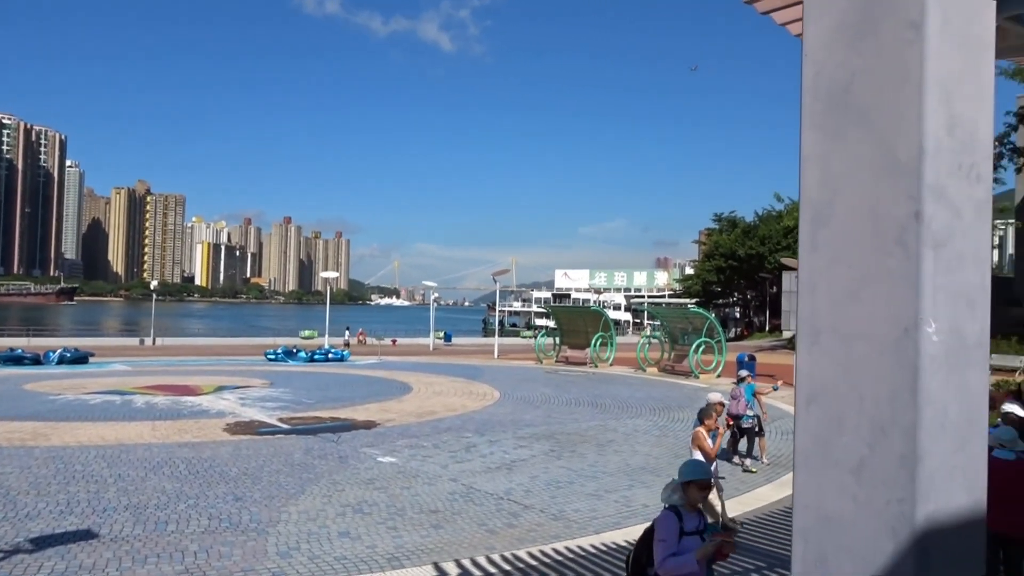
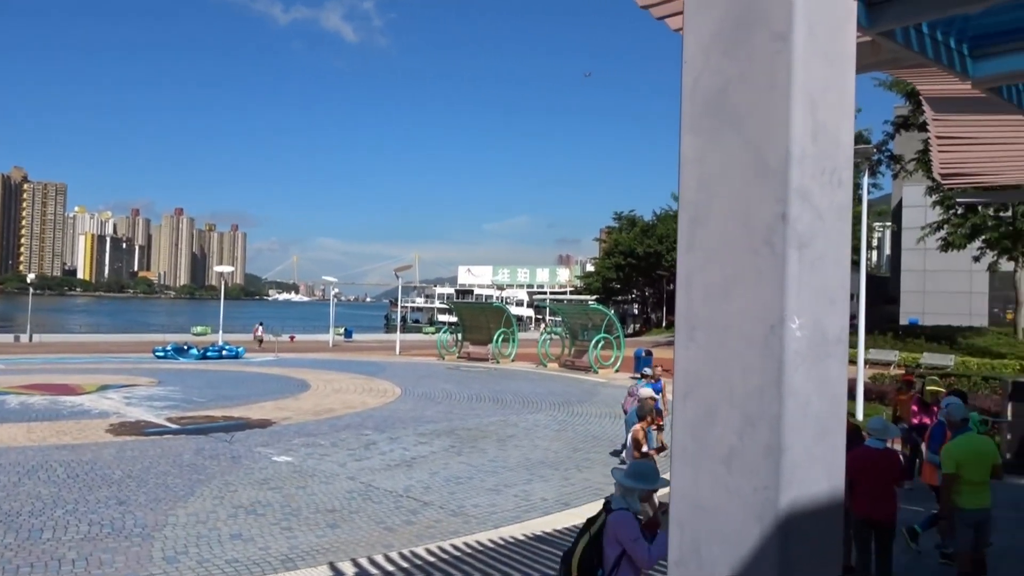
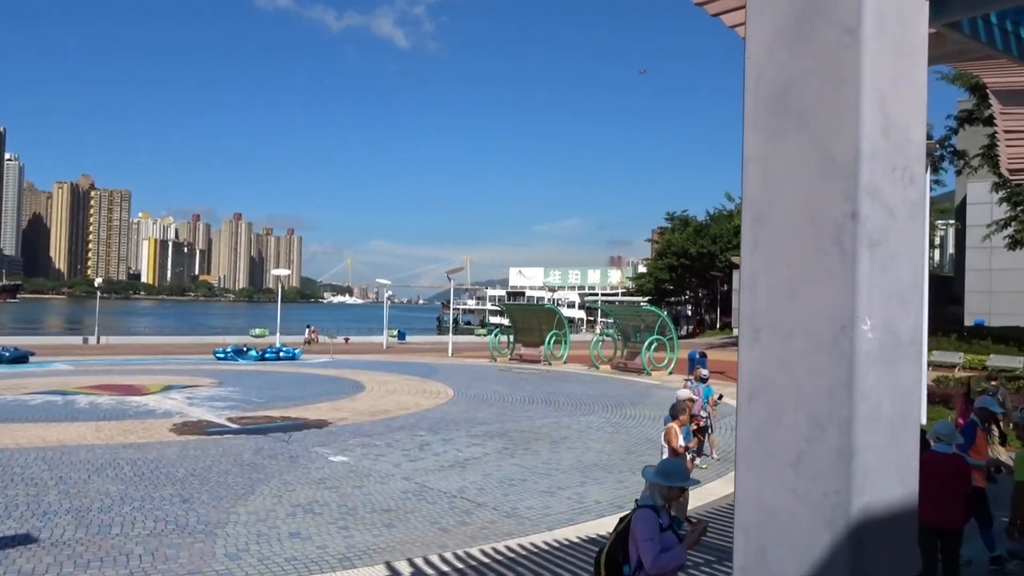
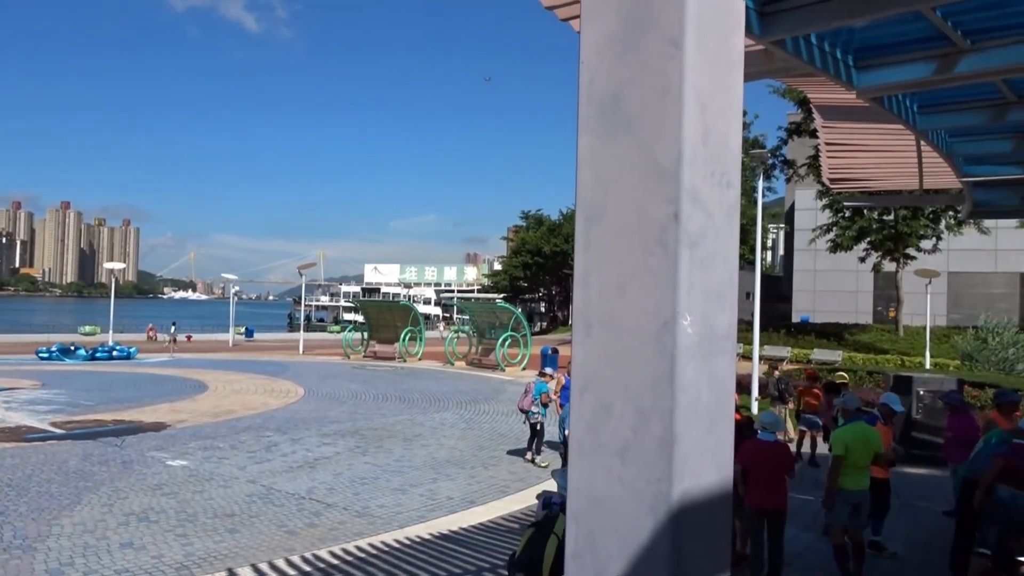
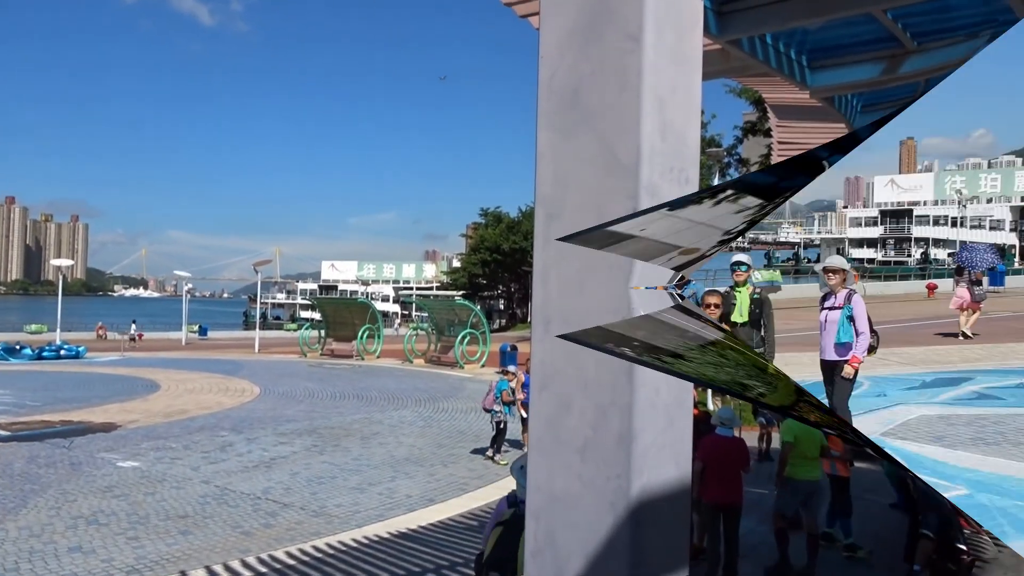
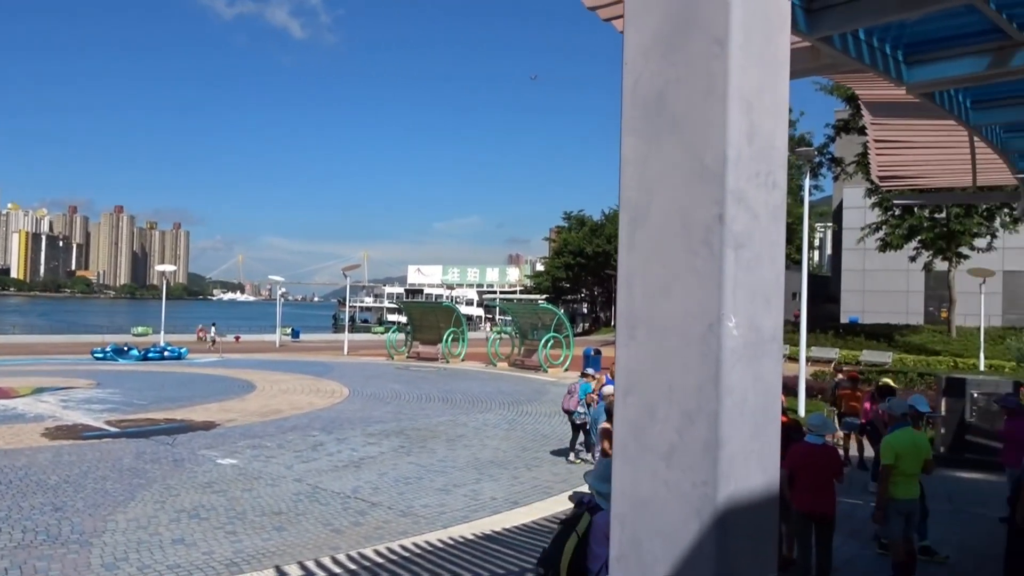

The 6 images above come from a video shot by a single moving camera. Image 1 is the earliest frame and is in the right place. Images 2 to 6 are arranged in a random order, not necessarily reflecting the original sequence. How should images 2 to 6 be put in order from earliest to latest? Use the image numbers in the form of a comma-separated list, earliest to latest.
3, 2, 6, 4, 5
